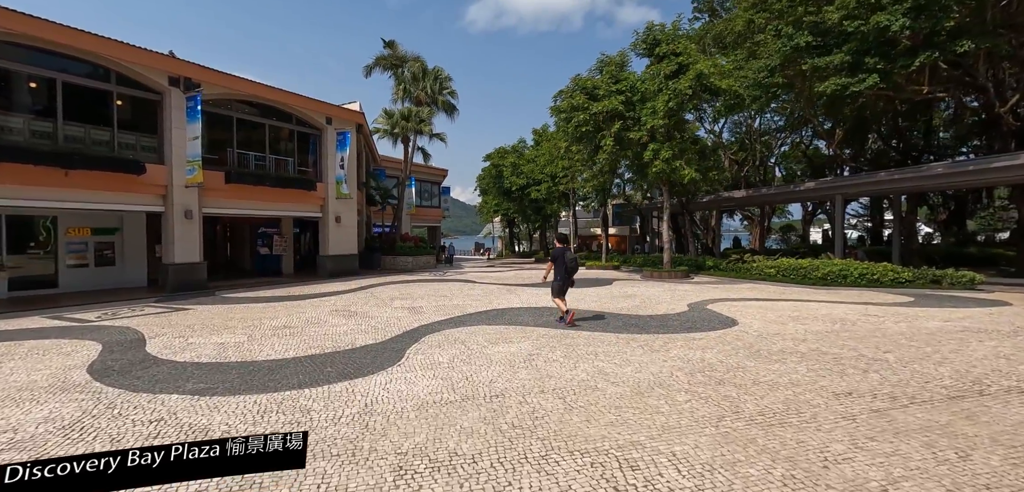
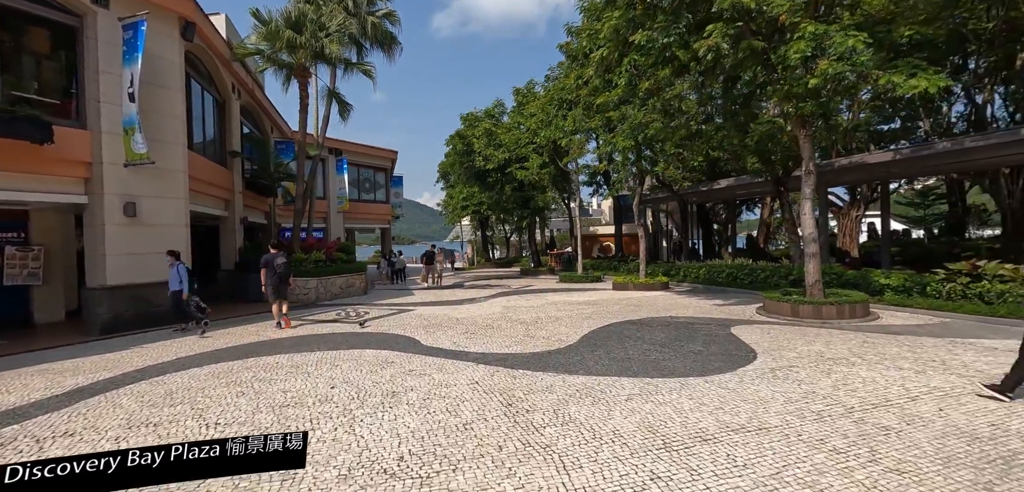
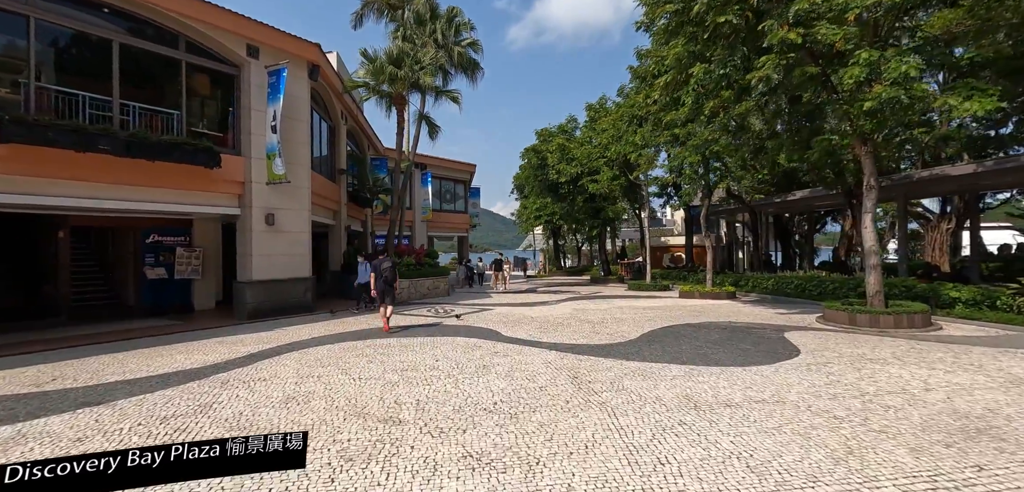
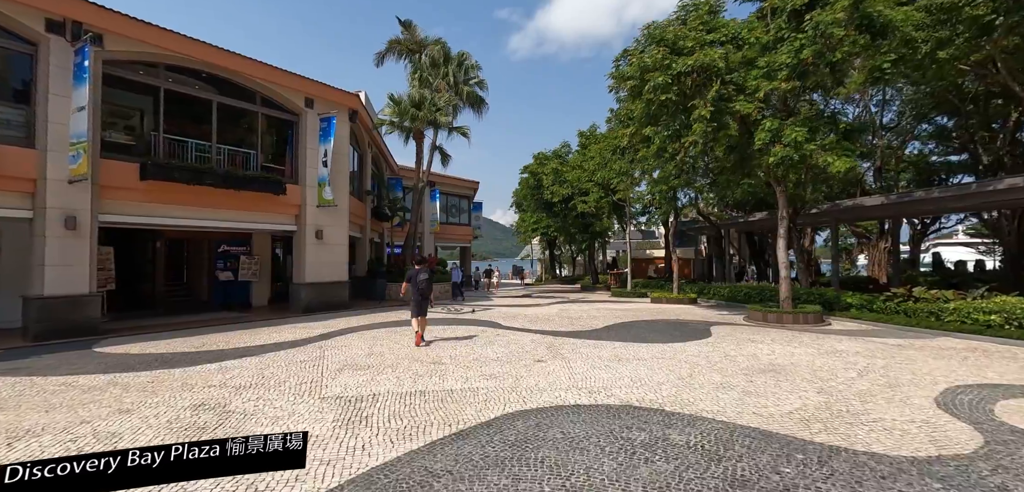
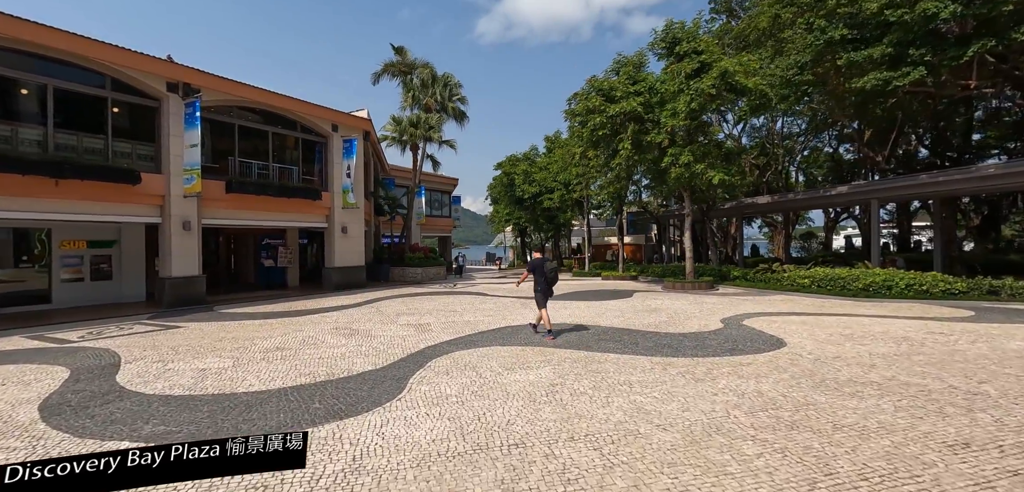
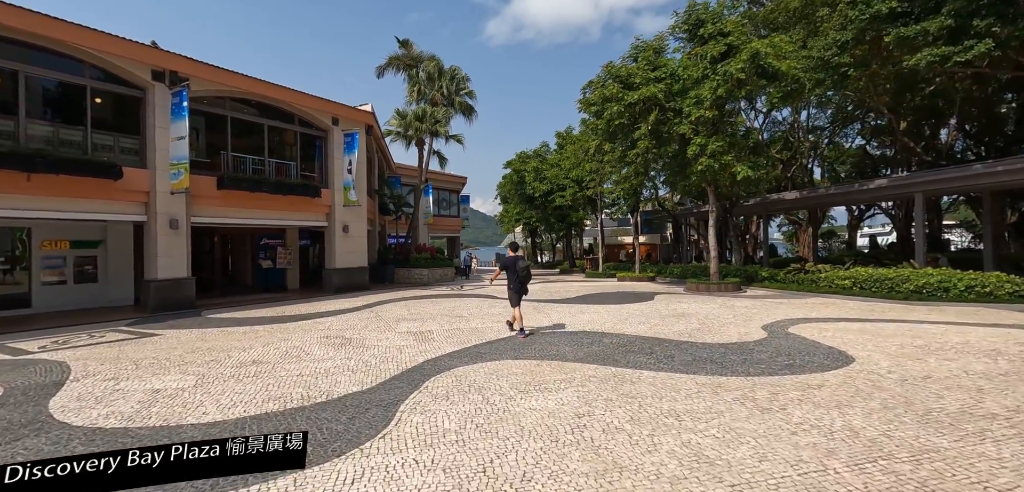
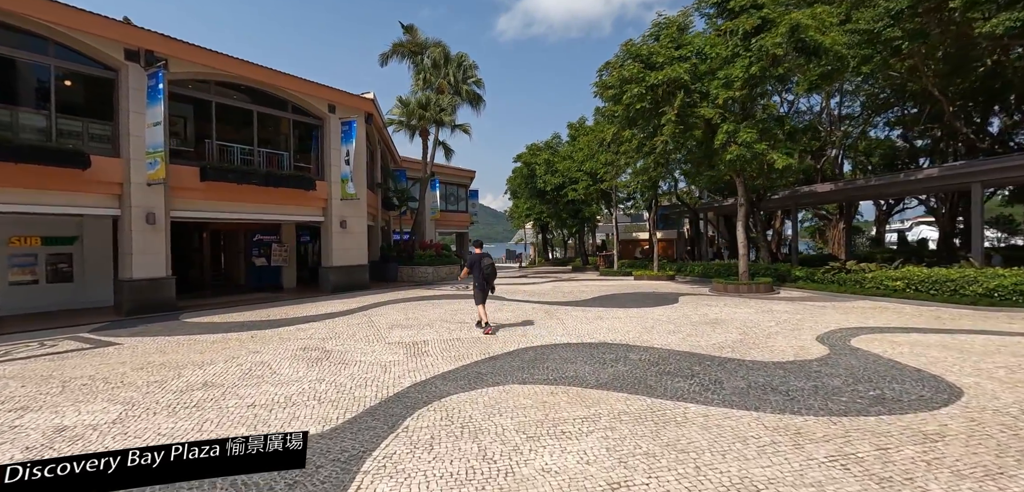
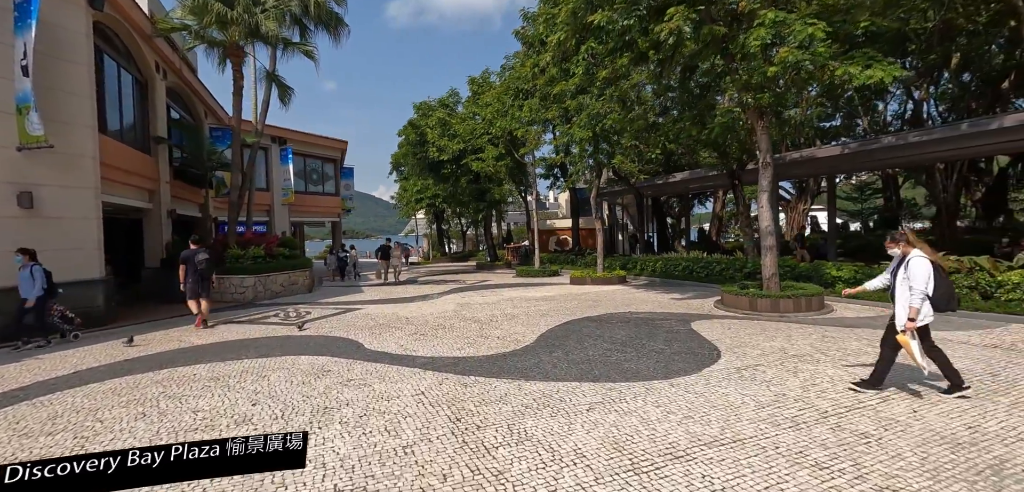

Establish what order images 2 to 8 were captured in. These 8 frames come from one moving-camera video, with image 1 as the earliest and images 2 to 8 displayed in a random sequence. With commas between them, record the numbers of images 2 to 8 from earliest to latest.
5, 6, 7, 4, 3, 2, 8
